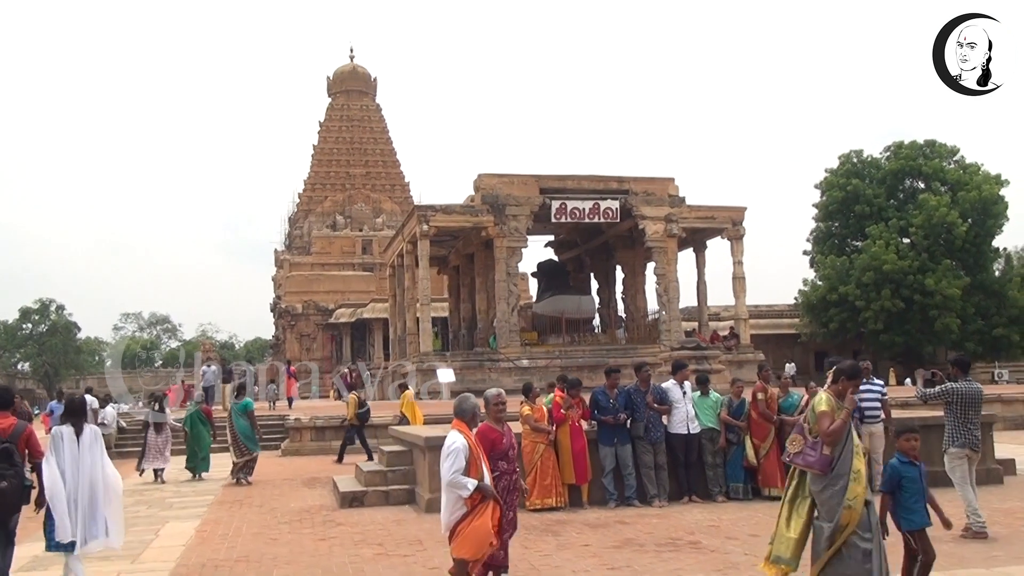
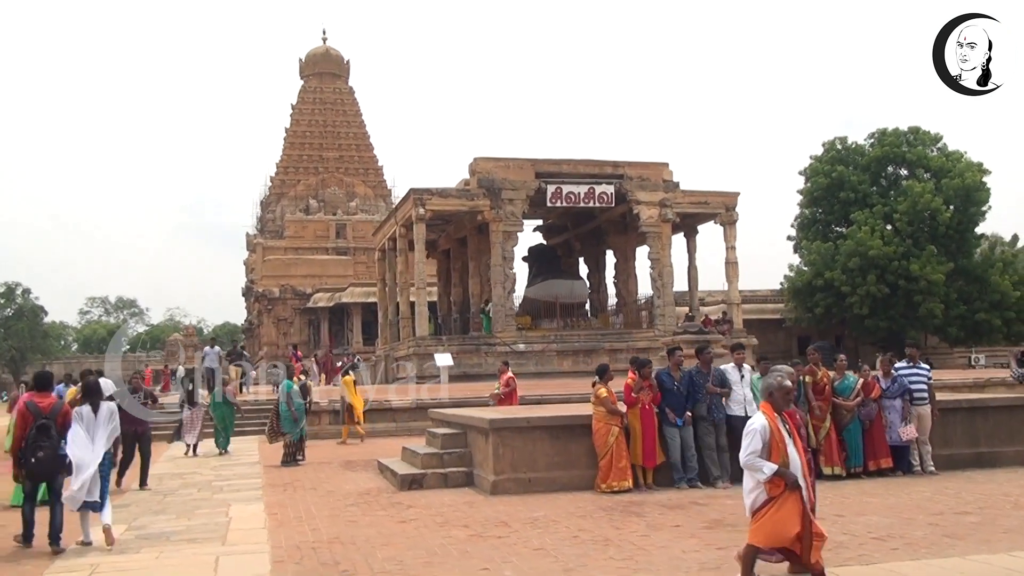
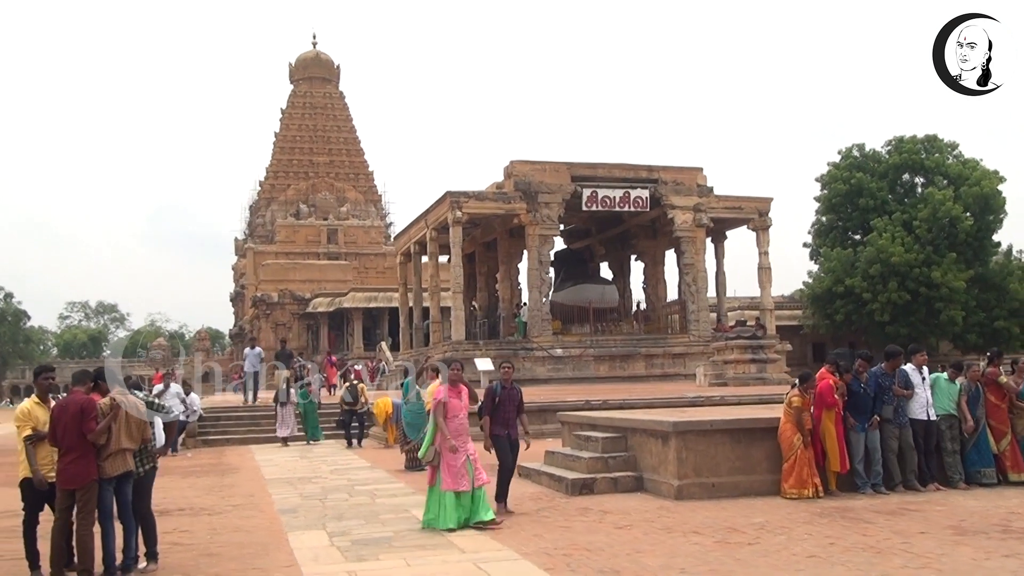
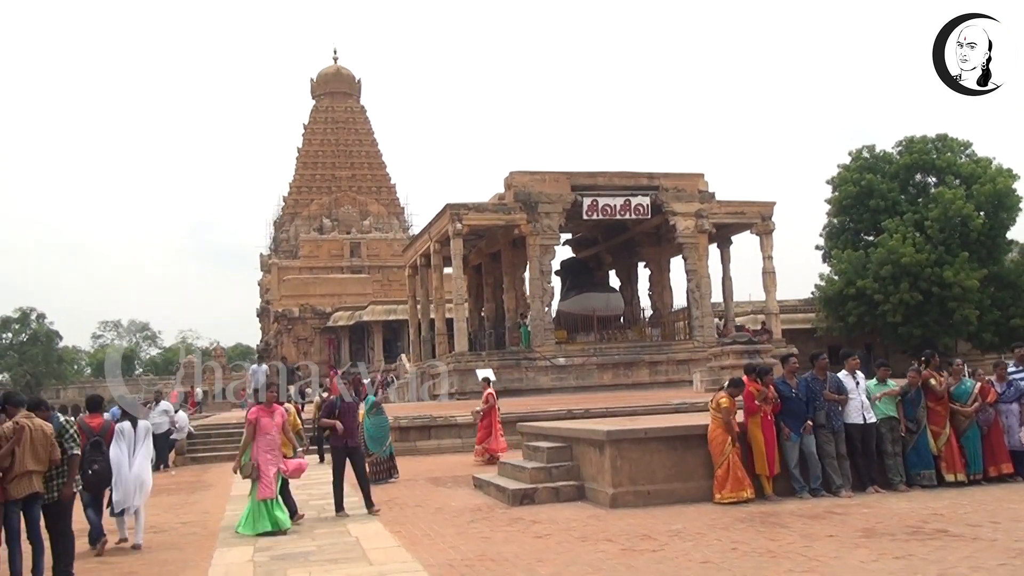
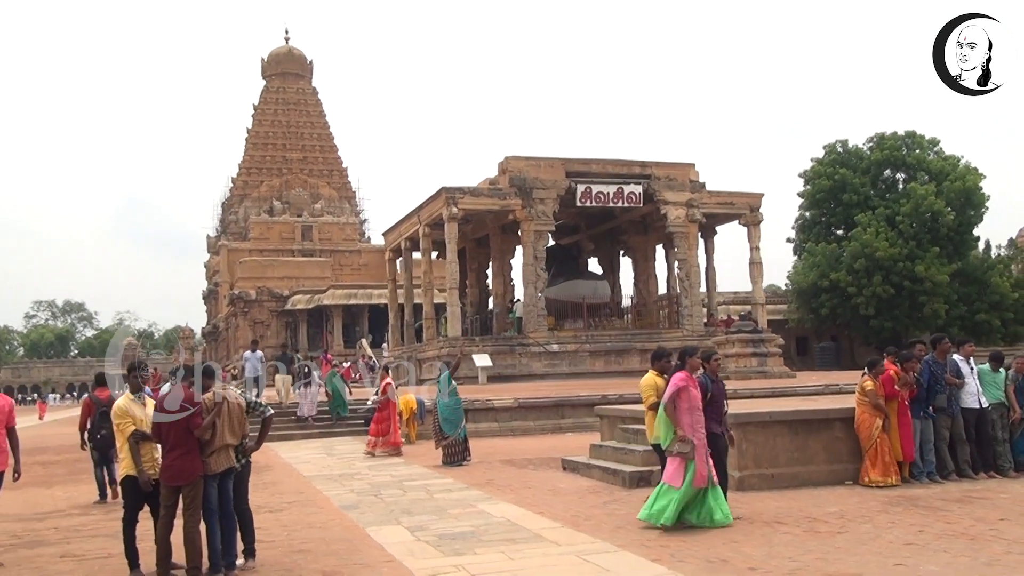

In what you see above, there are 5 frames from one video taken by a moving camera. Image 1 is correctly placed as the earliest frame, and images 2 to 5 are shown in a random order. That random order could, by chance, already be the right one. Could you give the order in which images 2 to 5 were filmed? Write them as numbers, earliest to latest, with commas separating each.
2, 4, 3, 5
